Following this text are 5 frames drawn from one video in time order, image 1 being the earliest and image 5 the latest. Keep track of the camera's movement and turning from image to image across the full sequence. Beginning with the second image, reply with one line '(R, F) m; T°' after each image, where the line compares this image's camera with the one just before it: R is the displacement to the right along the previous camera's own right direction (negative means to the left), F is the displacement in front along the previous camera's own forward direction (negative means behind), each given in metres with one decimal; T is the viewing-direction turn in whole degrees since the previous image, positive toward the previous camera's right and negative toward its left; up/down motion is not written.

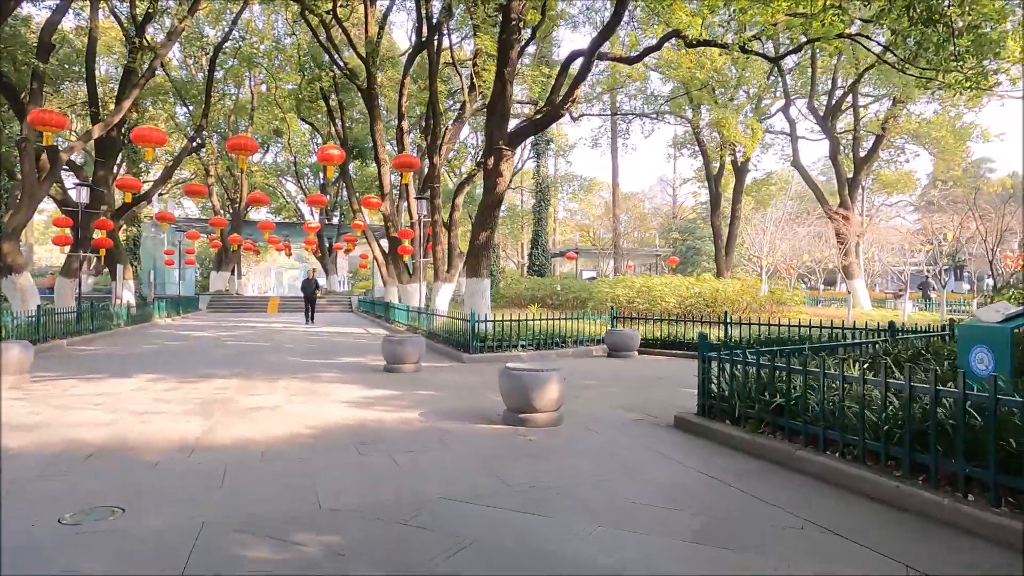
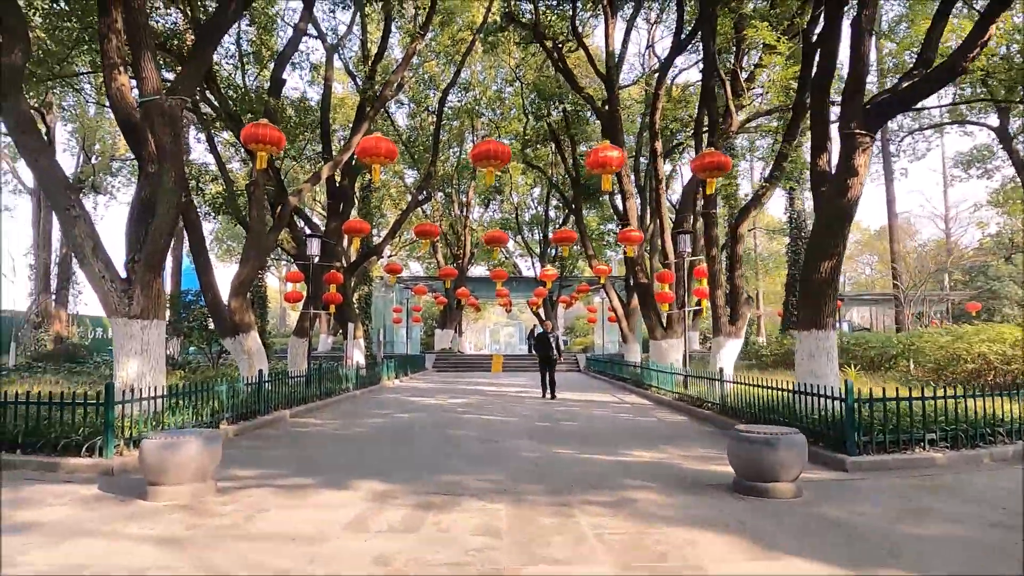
(-1.6, +3.0) m; -17°
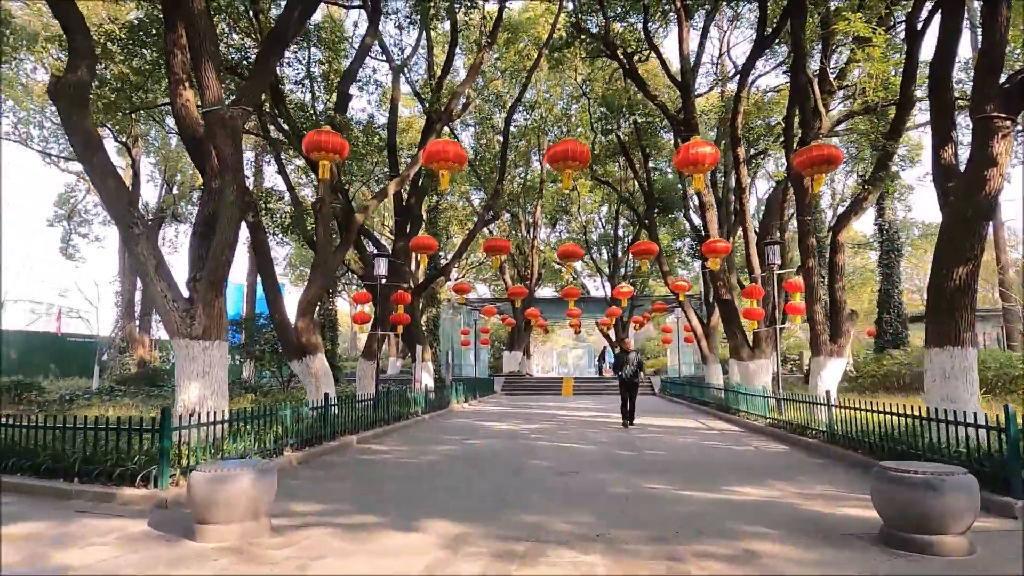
(-0.1, +0.7) m; -6°
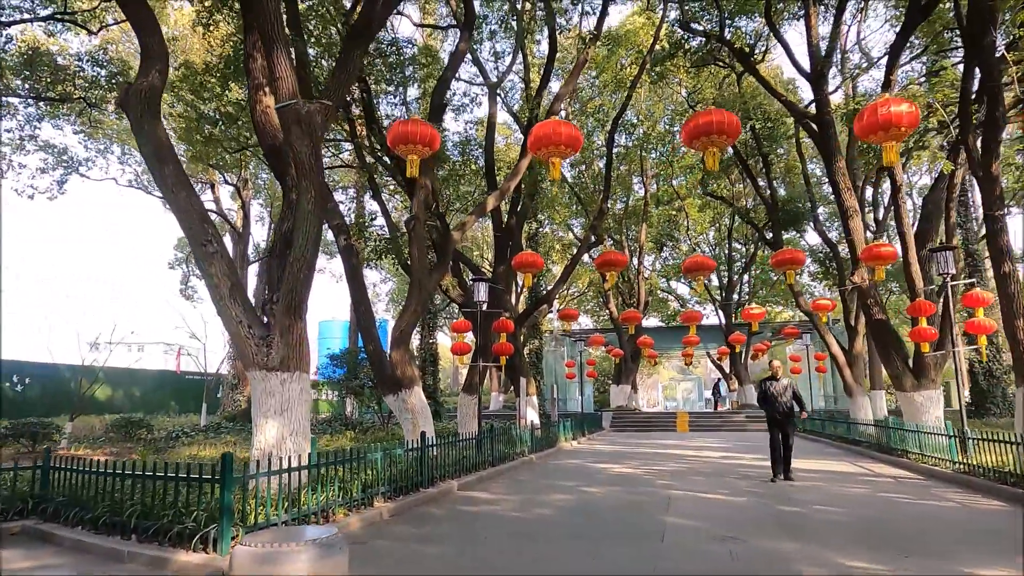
(-0.2, +1.3) m; -8°
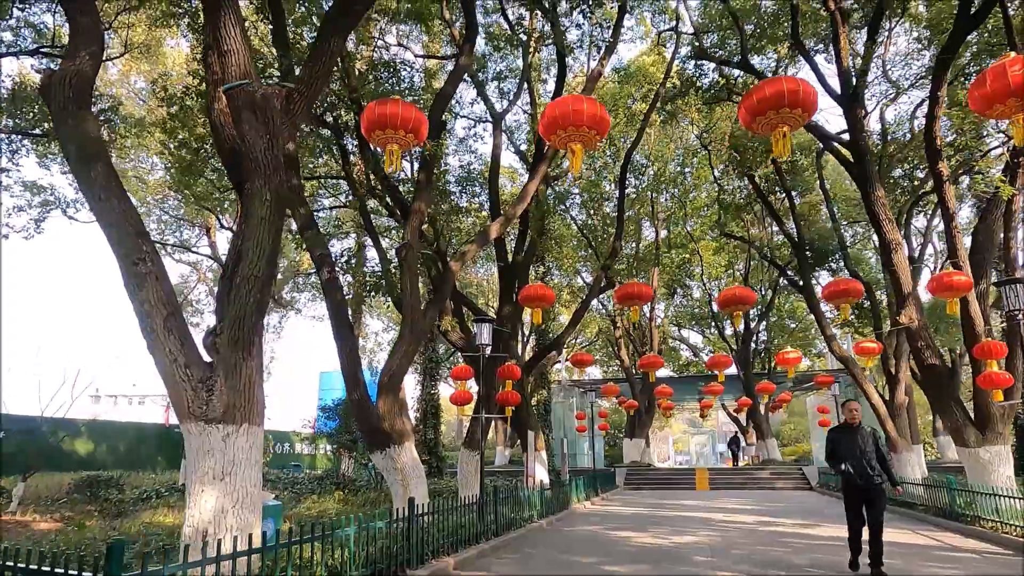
(0.0, +1.3) m; -1°
